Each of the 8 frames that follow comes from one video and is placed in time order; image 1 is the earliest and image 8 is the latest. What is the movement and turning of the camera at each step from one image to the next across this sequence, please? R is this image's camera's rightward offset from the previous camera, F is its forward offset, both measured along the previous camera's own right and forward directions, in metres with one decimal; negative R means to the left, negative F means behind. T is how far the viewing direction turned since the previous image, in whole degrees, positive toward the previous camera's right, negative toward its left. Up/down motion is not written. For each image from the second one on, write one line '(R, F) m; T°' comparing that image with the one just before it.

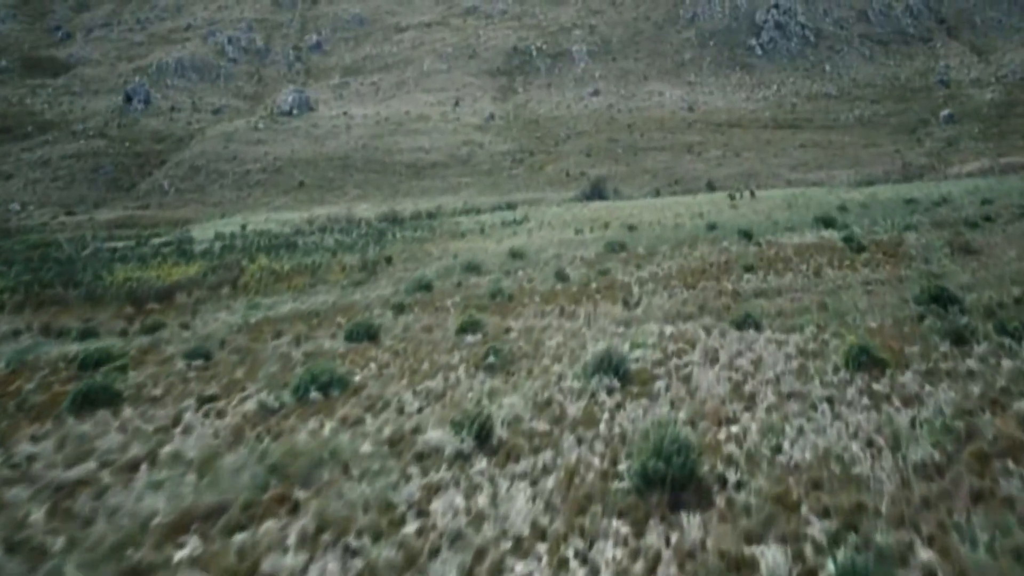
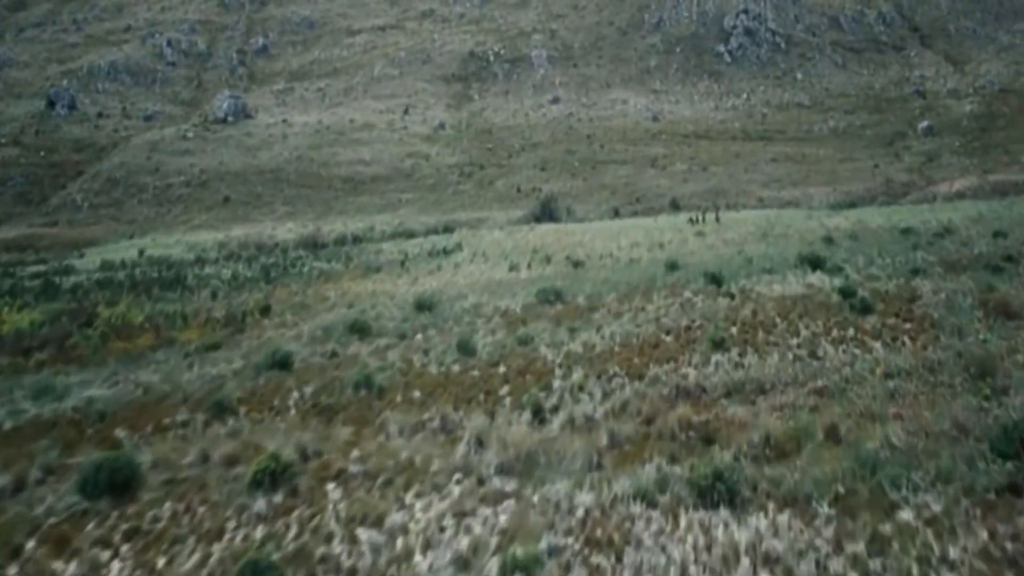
(+0.8, +3.1) m; +2°
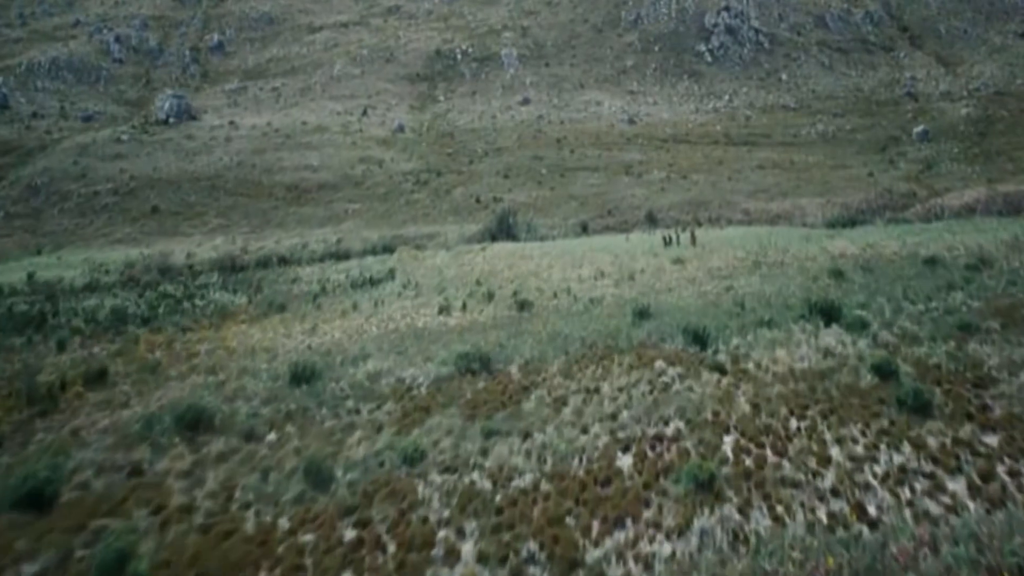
(+0.7, +3.0) m; +1°
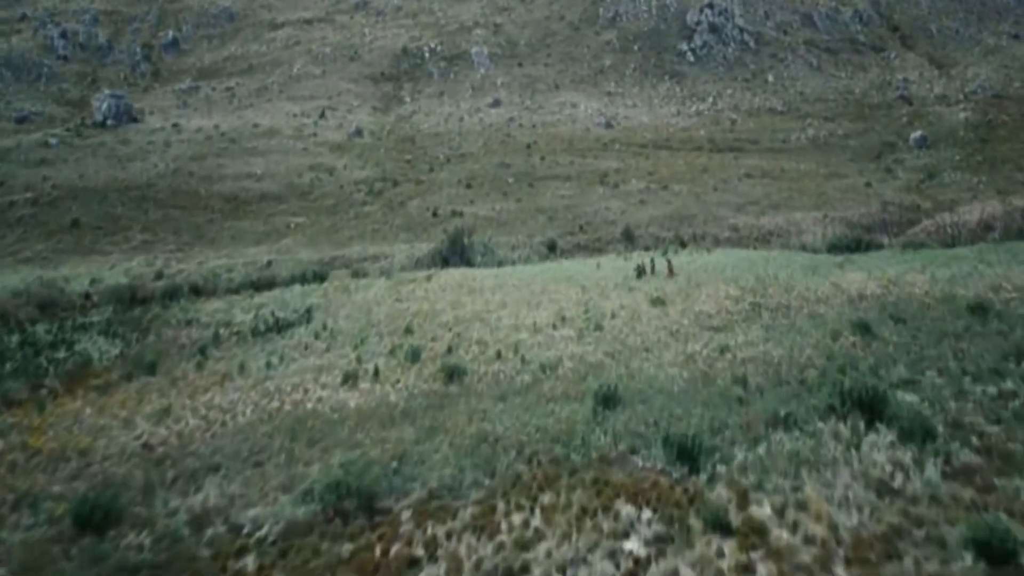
(+0.5, +2.8) m; +1°
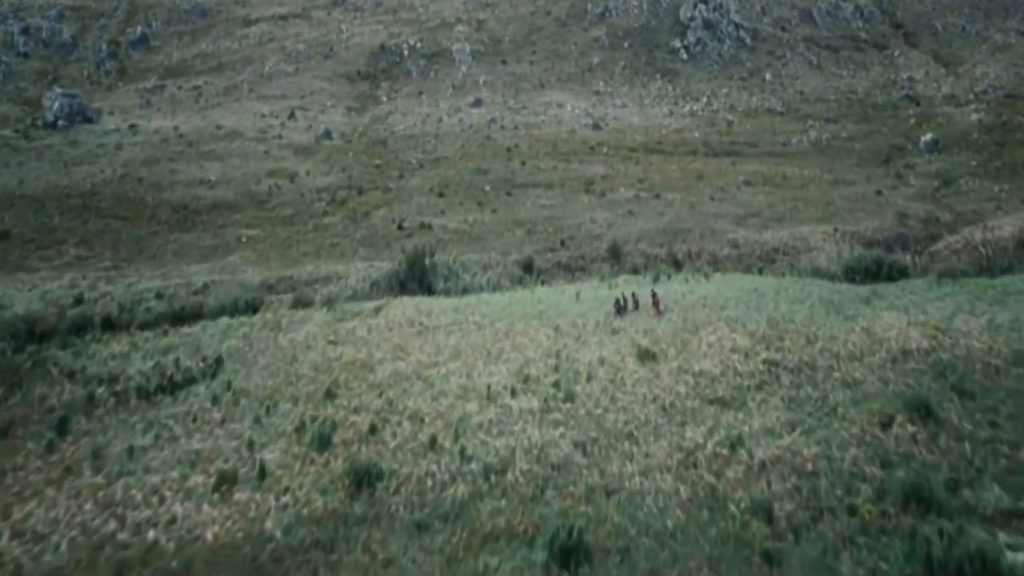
(+0.4, +2.3) m; 0°
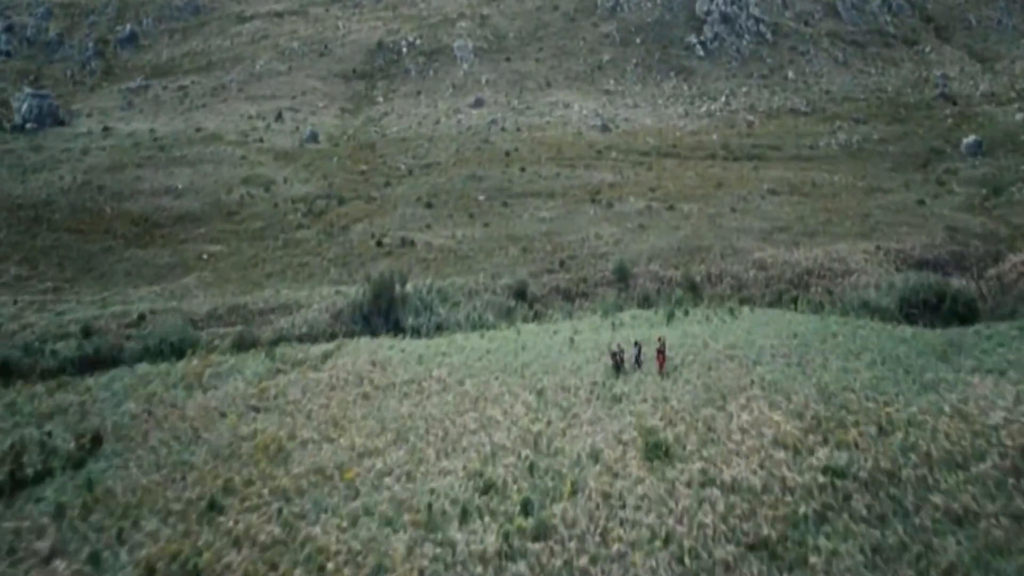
(+0.4, +2.5) m; -1°
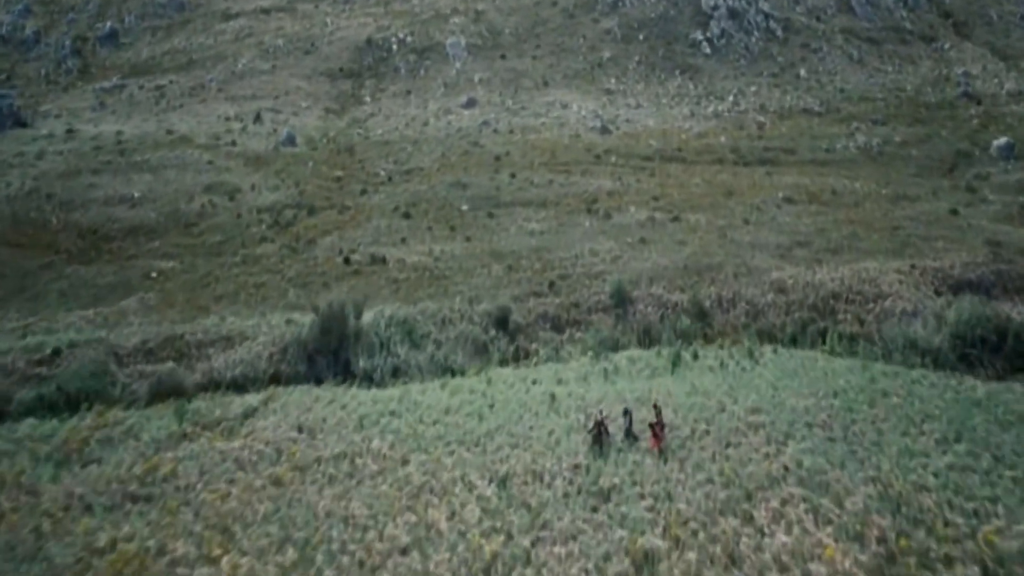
(+0.4, +2.1) m; 0°
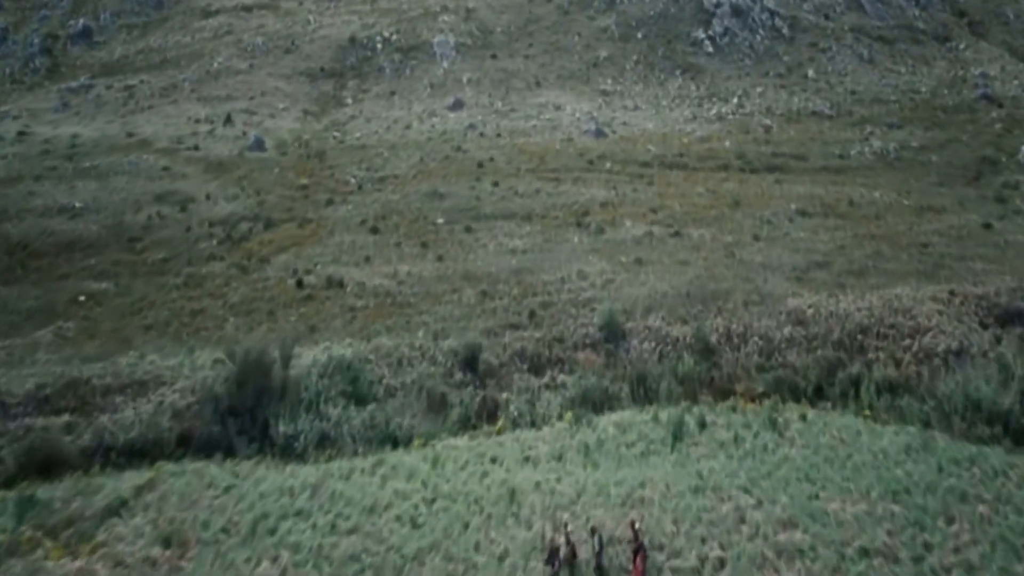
(+0.4, +2.1) m; 0°
